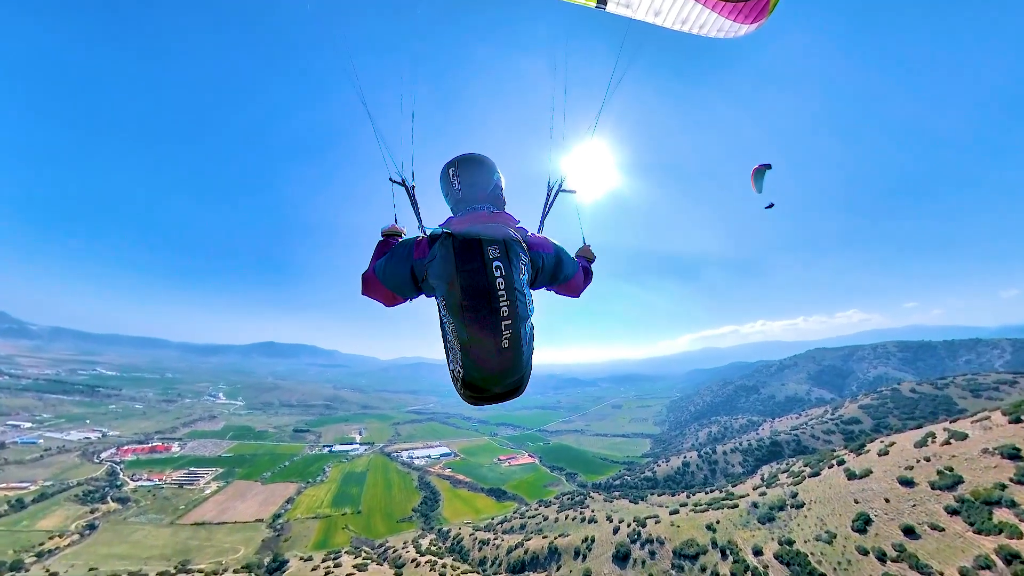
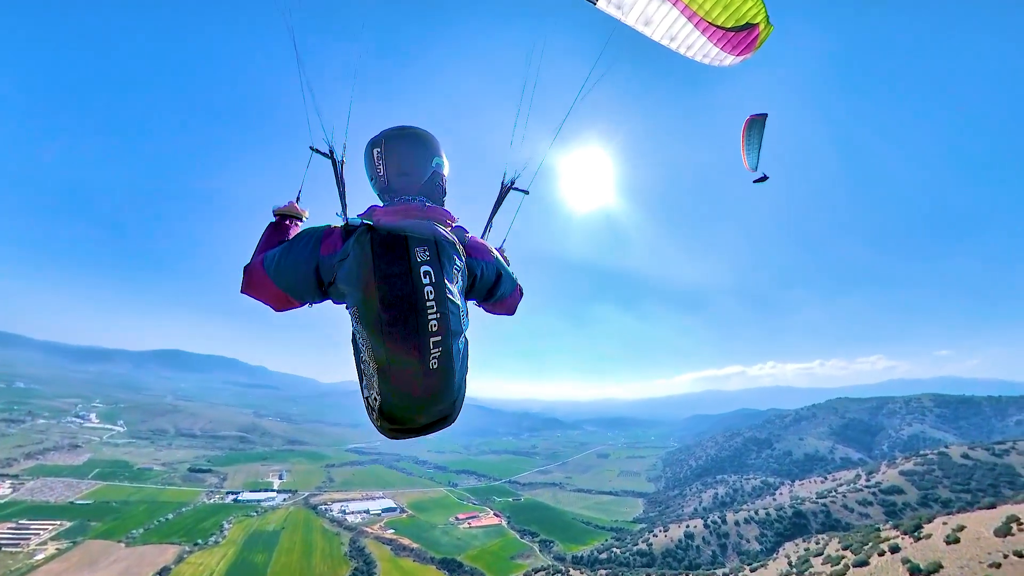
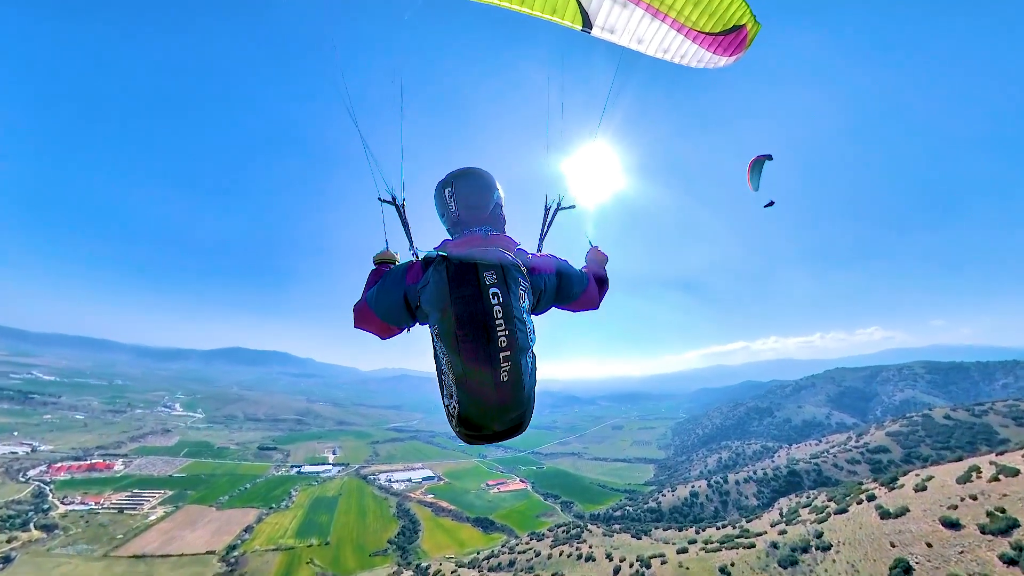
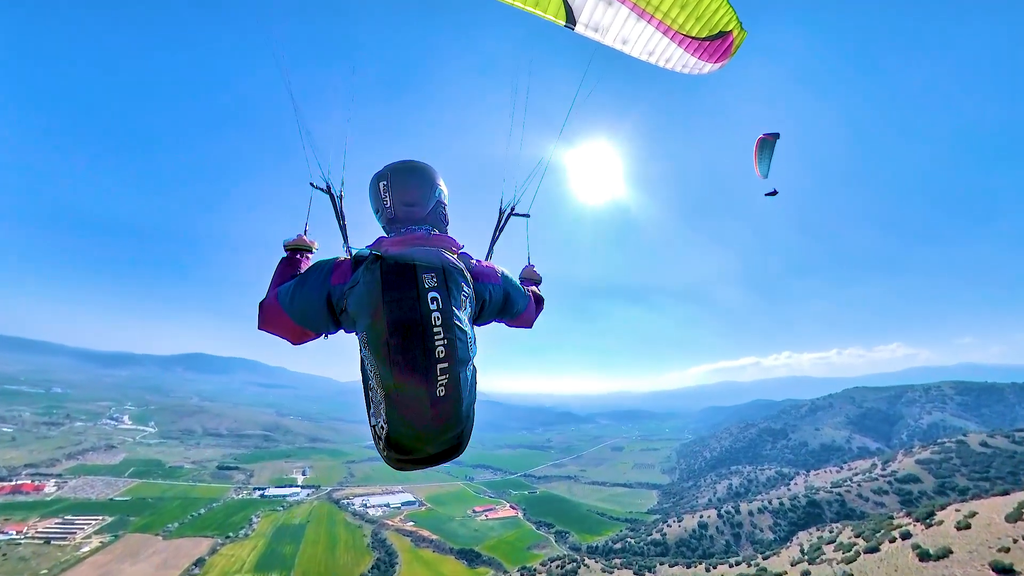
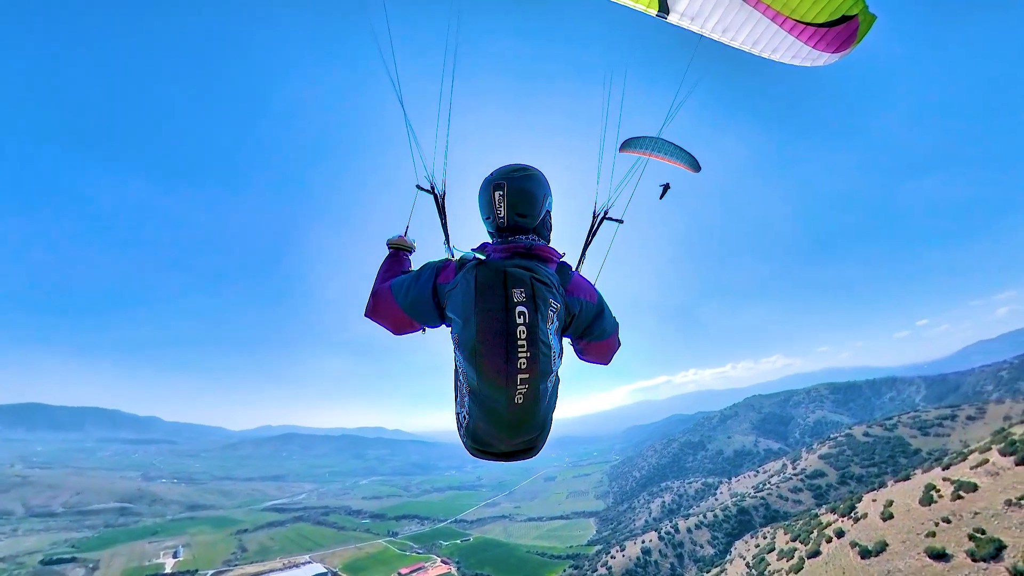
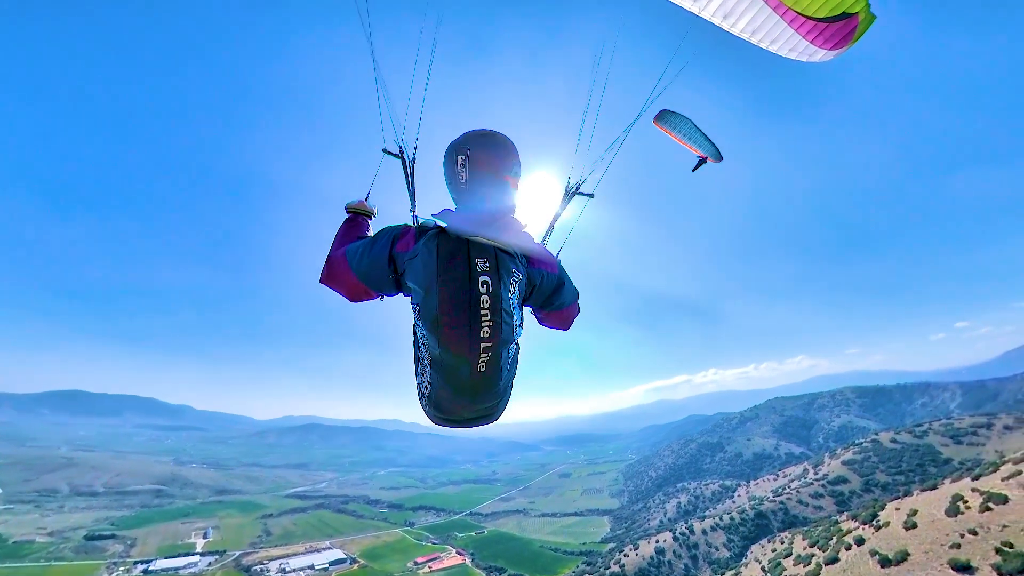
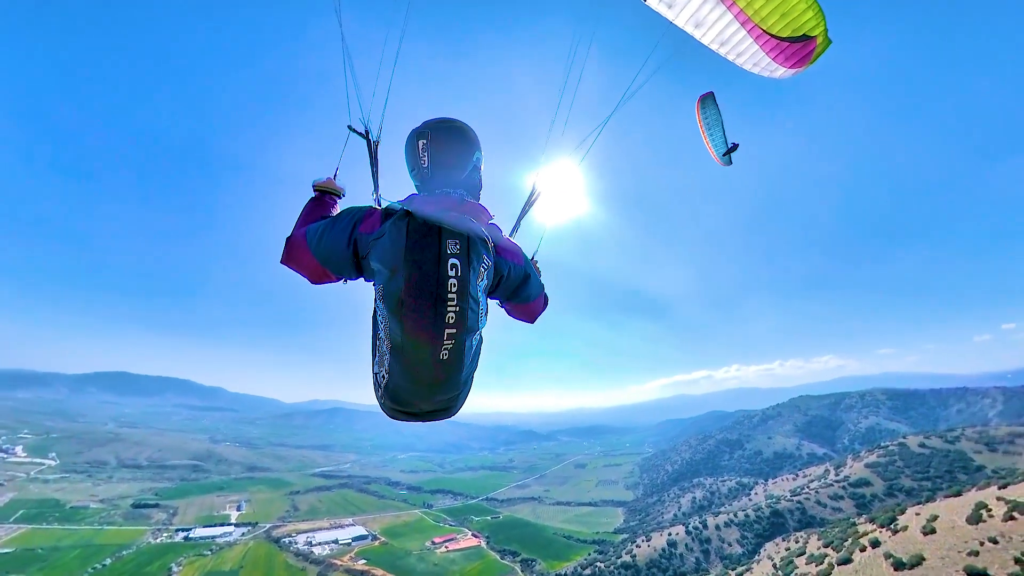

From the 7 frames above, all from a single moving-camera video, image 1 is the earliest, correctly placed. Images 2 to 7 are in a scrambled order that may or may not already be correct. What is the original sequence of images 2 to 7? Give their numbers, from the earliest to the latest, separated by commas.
3, 4, 2, 7, 6, 5
